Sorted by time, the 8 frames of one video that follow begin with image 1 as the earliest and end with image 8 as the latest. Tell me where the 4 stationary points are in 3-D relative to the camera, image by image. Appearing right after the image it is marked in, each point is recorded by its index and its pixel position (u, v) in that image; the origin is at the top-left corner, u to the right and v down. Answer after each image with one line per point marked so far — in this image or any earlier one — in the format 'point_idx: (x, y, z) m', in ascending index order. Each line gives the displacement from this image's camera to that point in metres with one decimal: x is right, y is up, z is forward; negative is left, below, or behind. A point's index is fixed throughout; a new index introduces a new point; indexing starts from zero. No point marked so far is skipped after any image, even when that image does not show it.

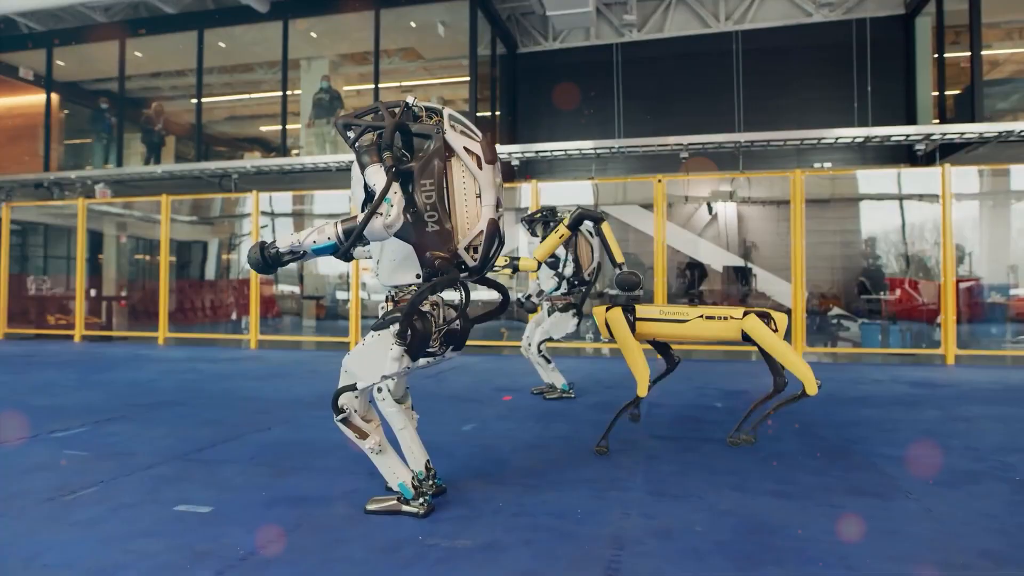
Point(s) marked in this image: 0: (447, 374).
0: (-0.7, -0.9, +7.2) m
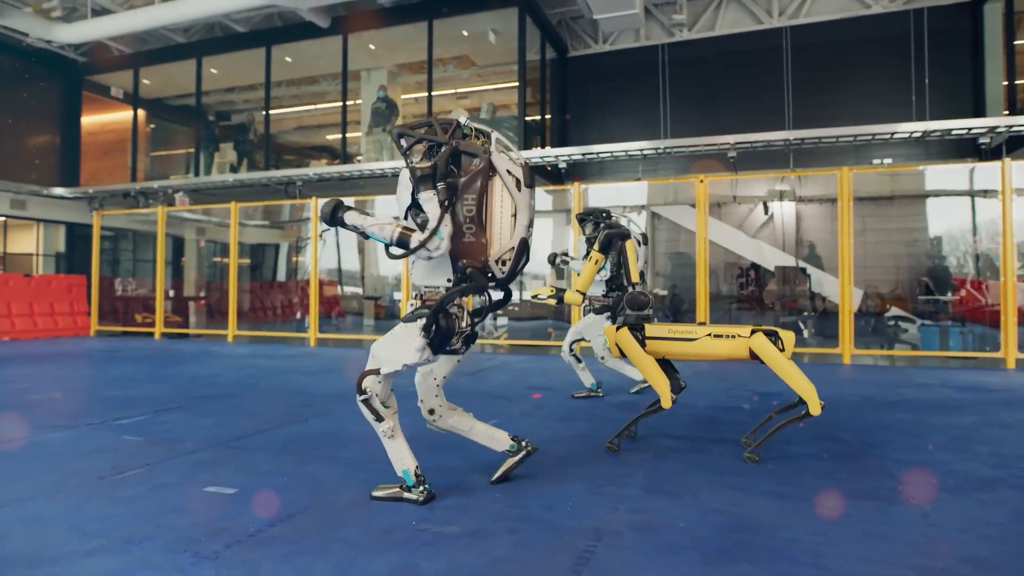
0: (-0.3, -0.9, +7.5) m
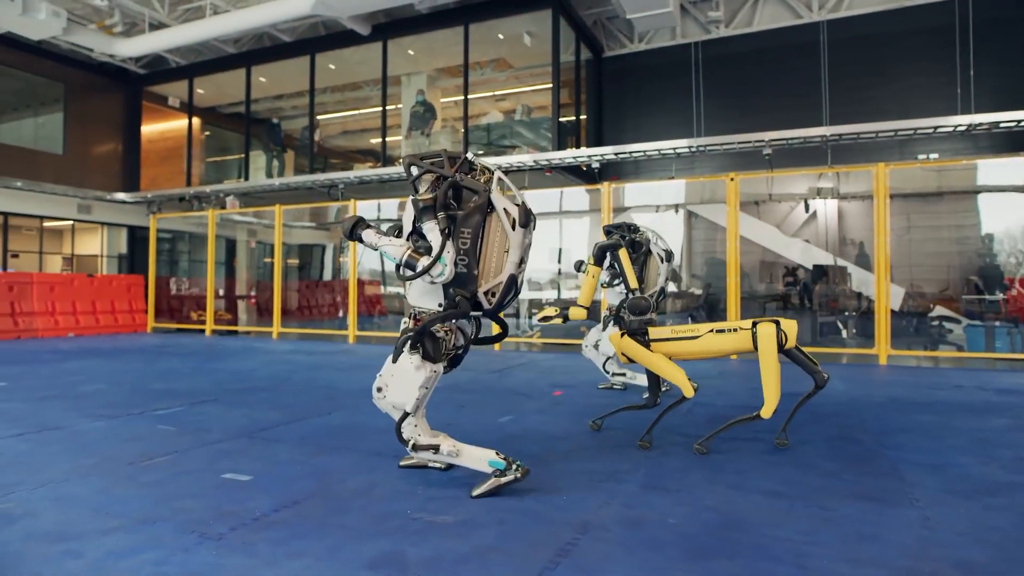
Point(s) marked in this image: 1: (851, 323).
0: (0.0, -0.9, +7.6) m
1: (+4.8, -0.5, +9.7) m
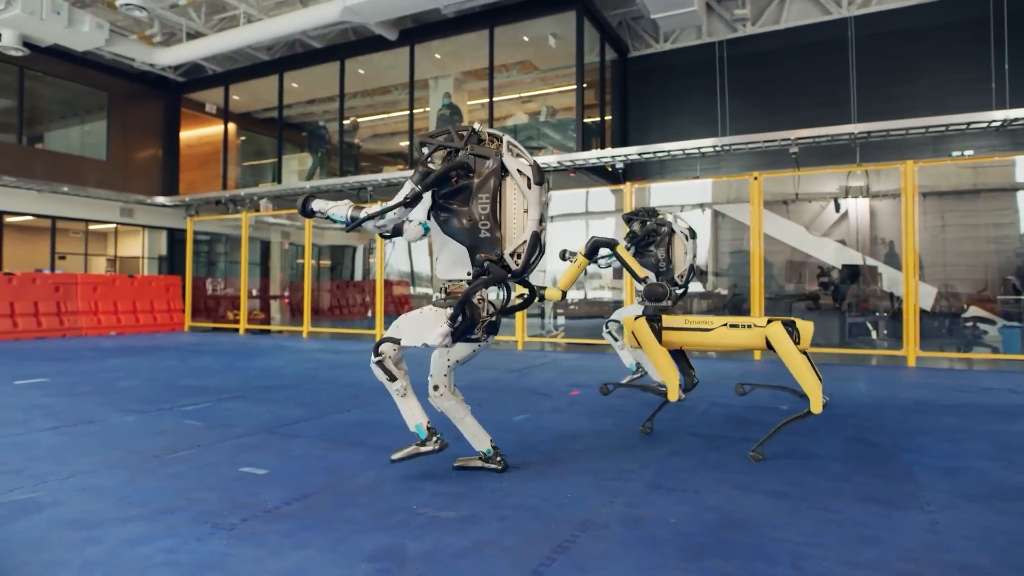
0: (+0.2, -0.9, +7.7) m
1: (+5.2, -0.5, +9.5) m
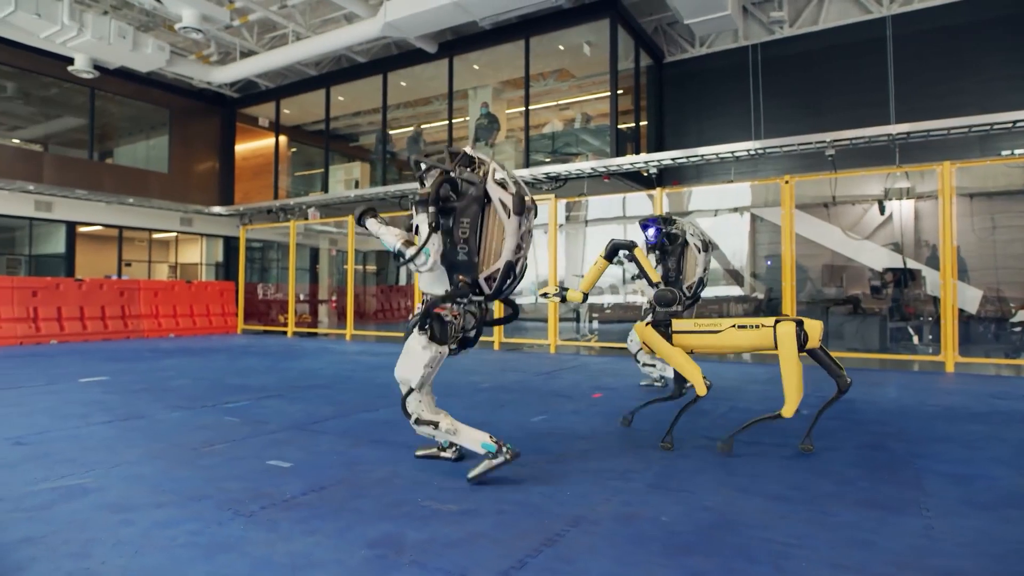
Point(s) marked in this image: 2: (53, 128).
0: (+0.6, -1.0, +7.9) m
1: (+5.6, -0.6, +9.3) m
2: (-8.9, +3.1, +13.2) m
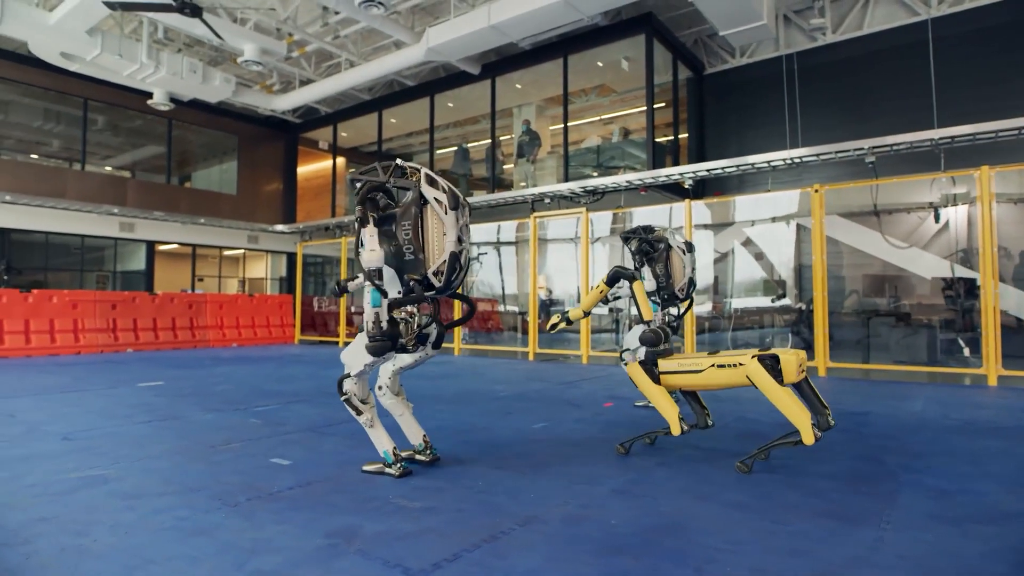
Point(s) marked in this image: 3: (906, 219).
0: (+0.9, -1.1, +8.0) m
1: (+6.0, -0.7, +8.8) m
2: (-8.0, +2.8, +14.5) m
3: (+5.6, +1.0, +9.8) m
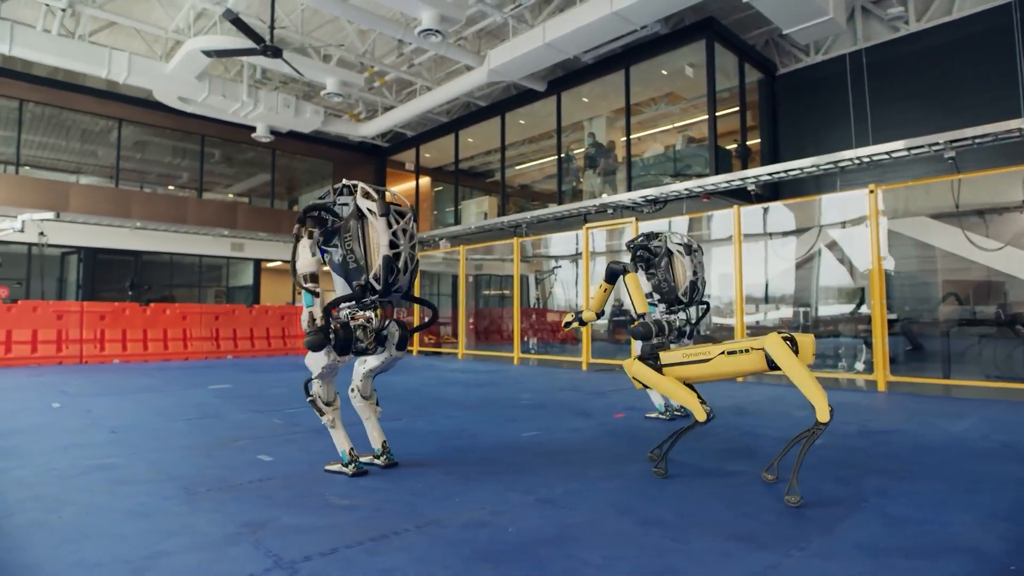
0: (+1.2, -1.2, +8.0) m
1: (+6.4, -0.8, +7.7) m
2: (-6.1, +2.5, +16.2) m
3: (+6.2, +0.9, +8.8) m
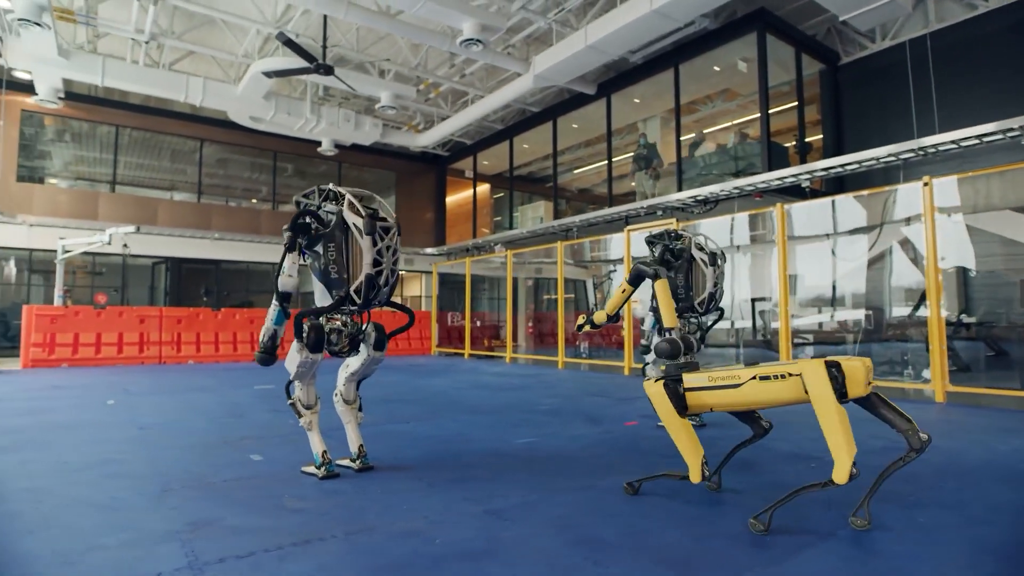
0: (+1.4, -1.3, +7.7) m
1: (+6.6, -0.8, +6.6) m
2: (-4.5, +2.4, +17.0) m
3: (+6.5, +0.9, +7.8) m
